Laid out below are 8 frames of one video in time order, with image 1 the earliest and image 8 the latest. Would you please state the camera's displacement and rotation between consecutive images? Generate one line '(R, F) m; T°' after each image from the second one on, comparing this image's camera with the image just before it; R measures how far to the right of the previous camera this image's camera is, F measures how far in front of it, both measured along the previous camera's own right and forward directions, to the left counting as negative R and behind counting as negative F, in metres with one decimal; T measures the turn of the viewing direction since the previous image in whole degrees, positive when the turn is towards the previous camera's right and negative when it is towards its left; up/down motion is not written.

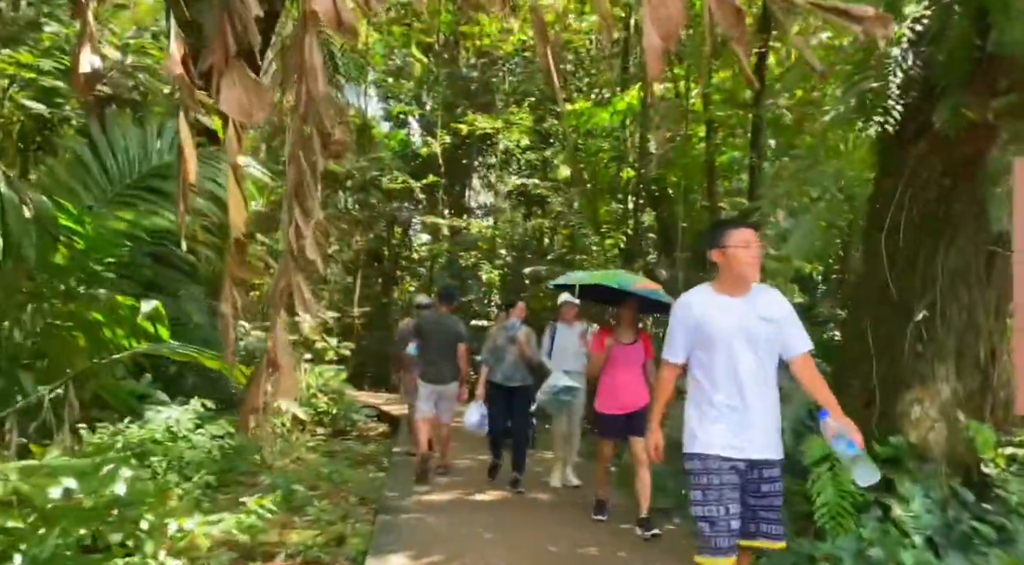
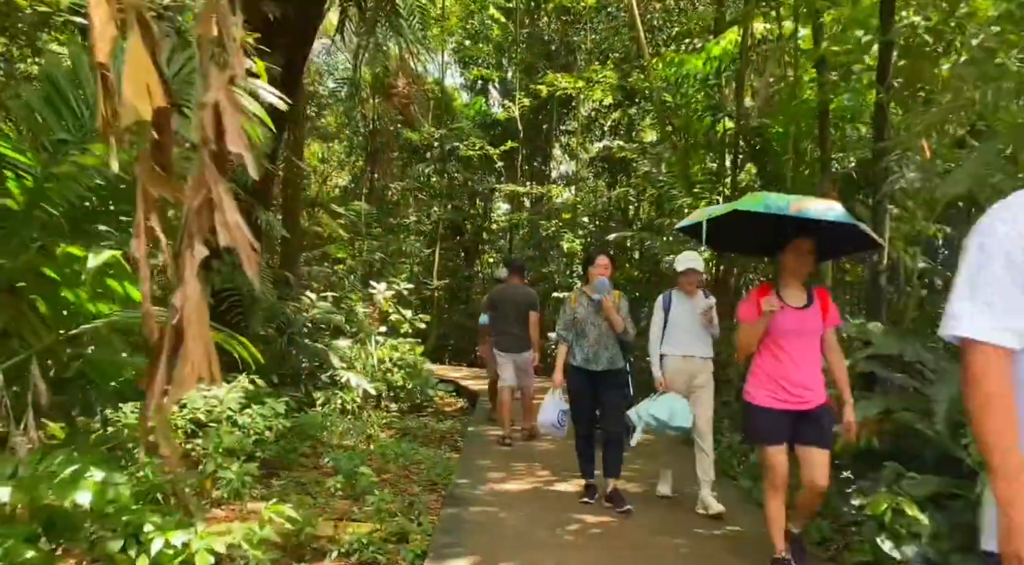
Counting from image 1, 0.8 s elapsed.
(0.0, +0.6) m; -6°
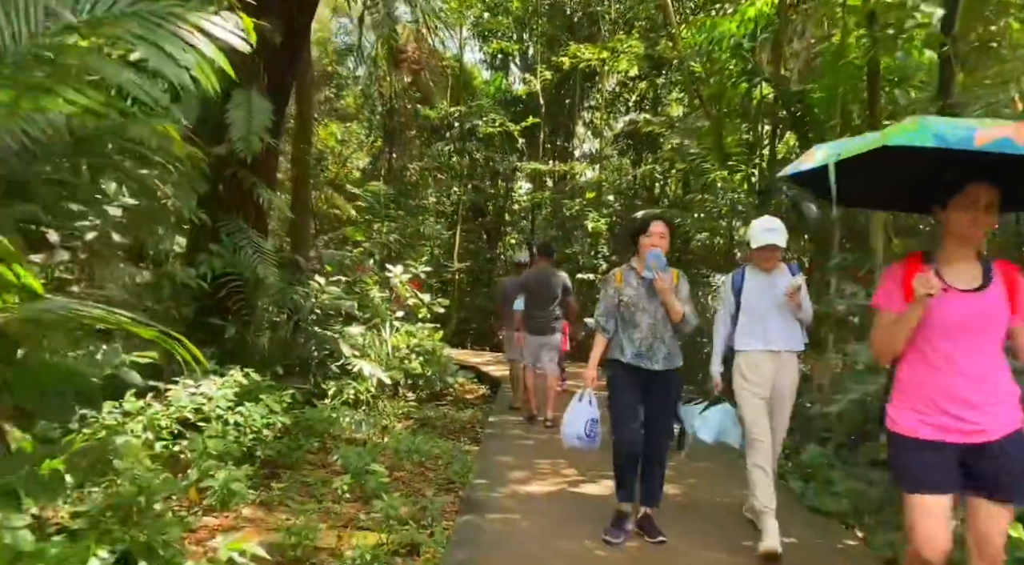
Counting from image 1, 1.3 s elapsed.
(0.0, +0.5) m; -2°
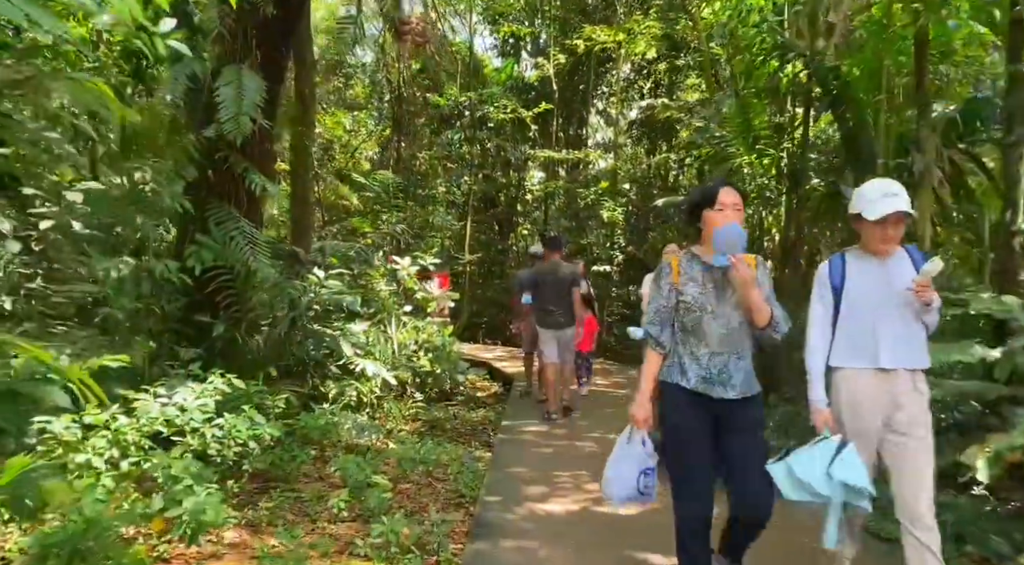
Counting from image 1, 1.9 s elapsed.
(0.0, +0.5) m; -1°
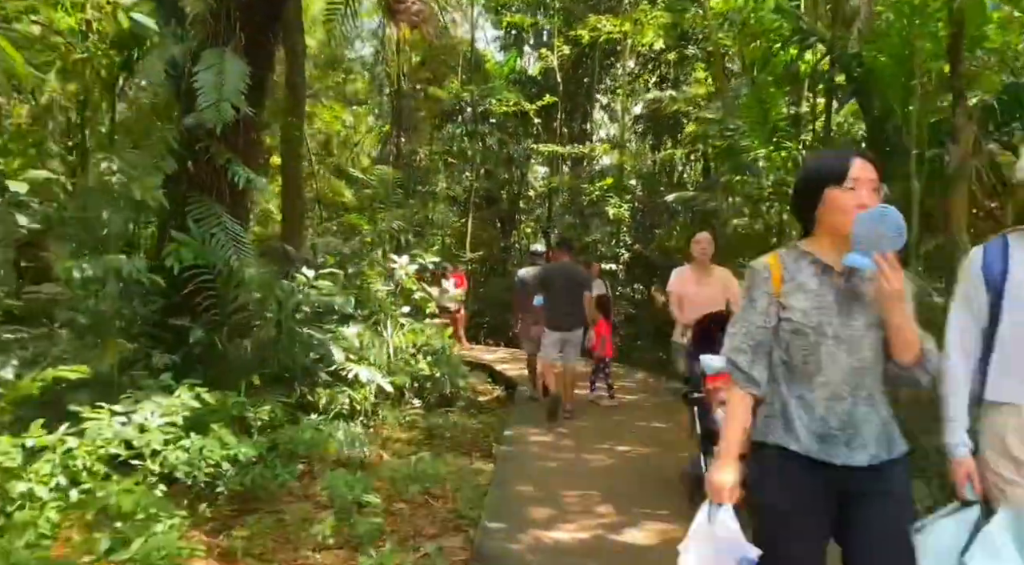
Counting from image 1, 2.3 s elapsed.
(0.0, +0.4) m; 0°
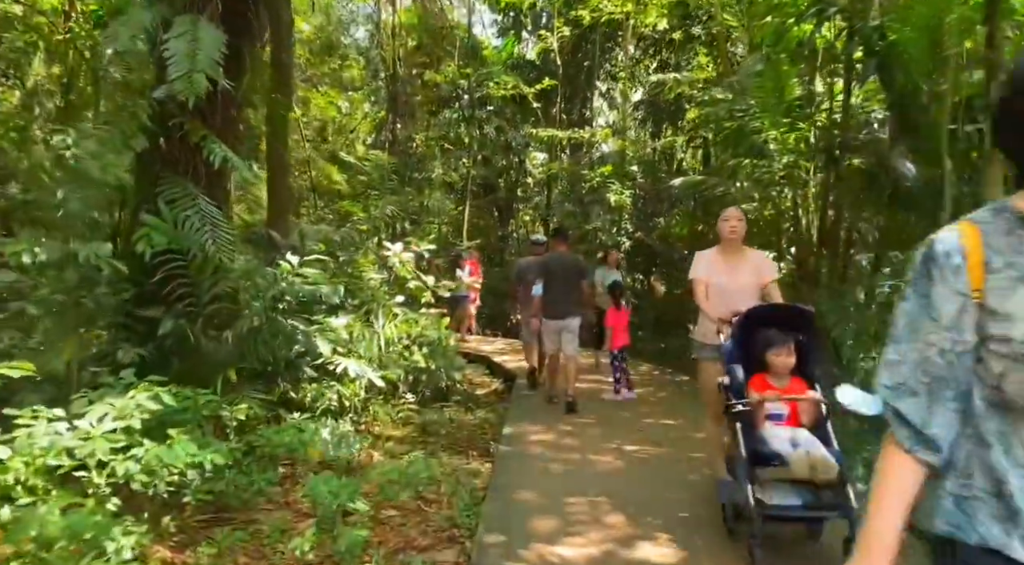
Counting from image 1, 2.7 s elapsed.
(0.0, +0.4) m; 0°
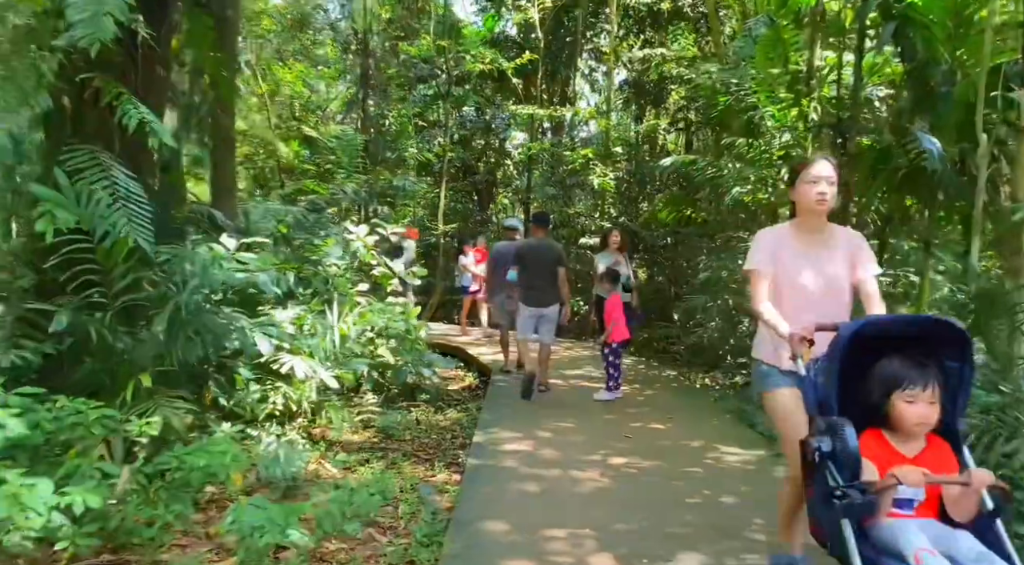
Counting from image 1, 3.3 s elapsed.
(0.0, +0.6) m; +2°
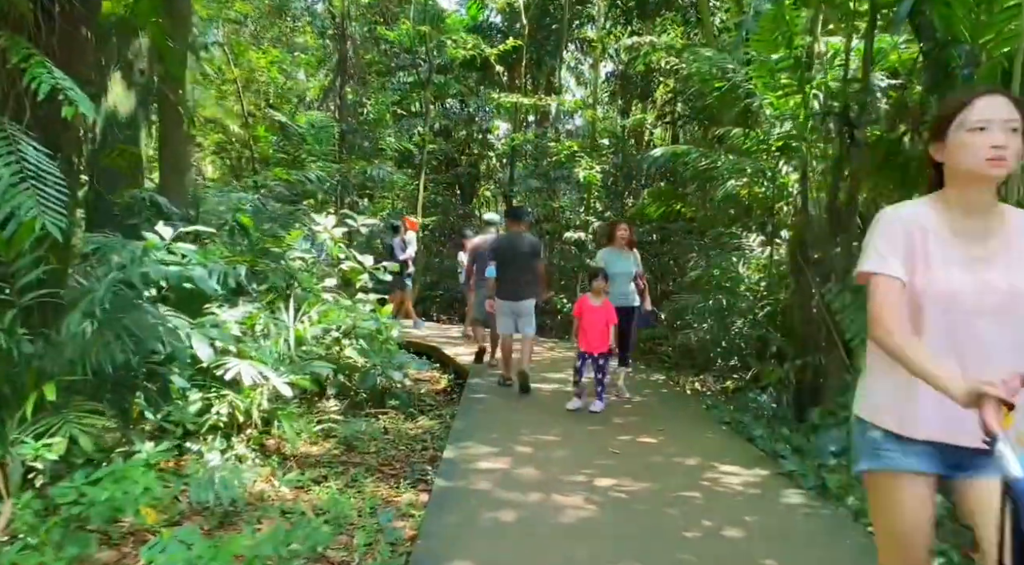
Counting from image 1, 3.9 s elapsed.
(0.0, +0.5) m; +1°
